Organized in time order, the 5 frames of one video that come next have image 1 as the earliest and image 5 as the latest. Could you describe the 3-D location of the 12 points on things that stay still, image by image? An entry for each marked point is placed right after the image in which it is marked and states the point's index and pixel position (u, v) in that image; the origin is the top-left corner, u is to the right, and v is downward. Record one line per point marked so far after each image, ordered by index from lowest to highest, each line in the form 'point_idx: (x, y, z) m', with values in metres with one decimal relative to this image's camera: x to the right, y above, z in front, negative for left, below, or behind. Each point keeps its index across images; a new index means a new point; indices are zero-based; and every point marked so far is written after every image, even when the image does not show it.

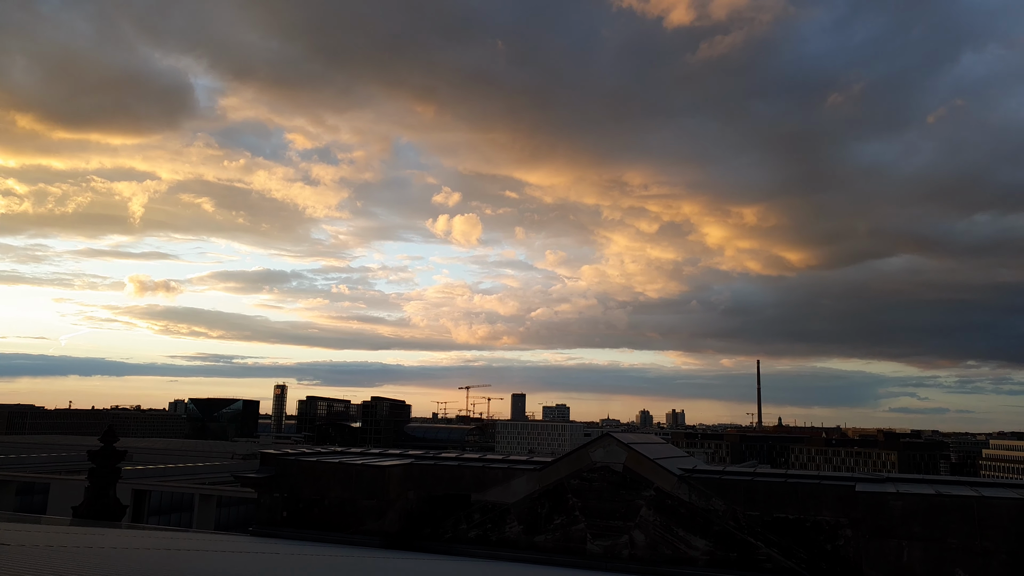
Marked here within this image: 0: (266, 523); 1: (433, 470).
0: (-6.4, -6.2, +16.0) m
1: (-2.0, -4.7, +16.0) m
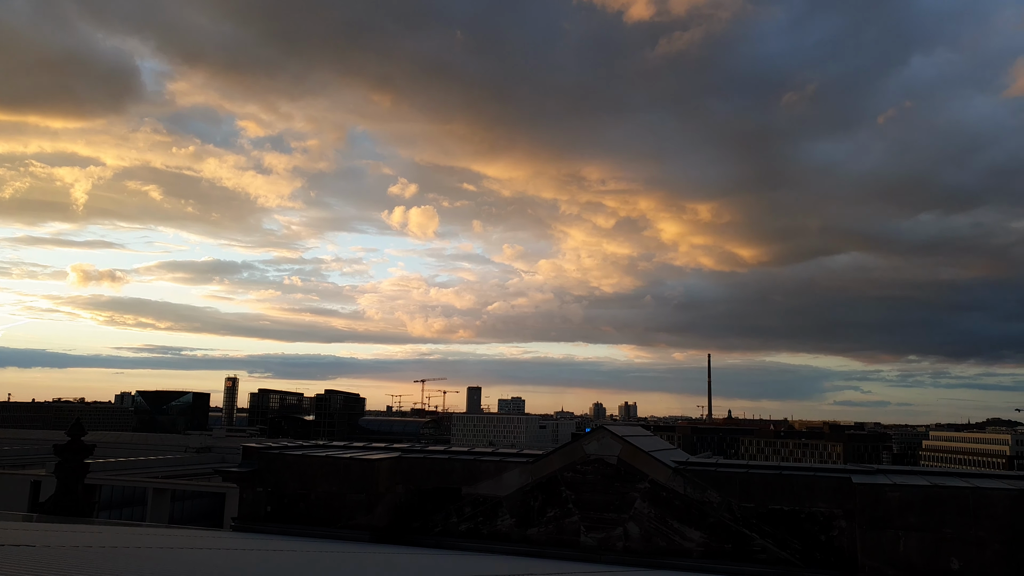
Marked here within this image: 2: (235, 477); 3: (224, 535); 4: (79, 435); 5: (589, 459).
0: (-6.6, -5.8, +15.4) m
1: (-2.2, -4.5, +15.6) m
2: (-7.0, -4.8, +15.5) m
3: (-6.8, -5.8, +14.4) m
4: (-14.0, -4.8, +20.0) m
5: (+1.8, -4.1, +14.6) m
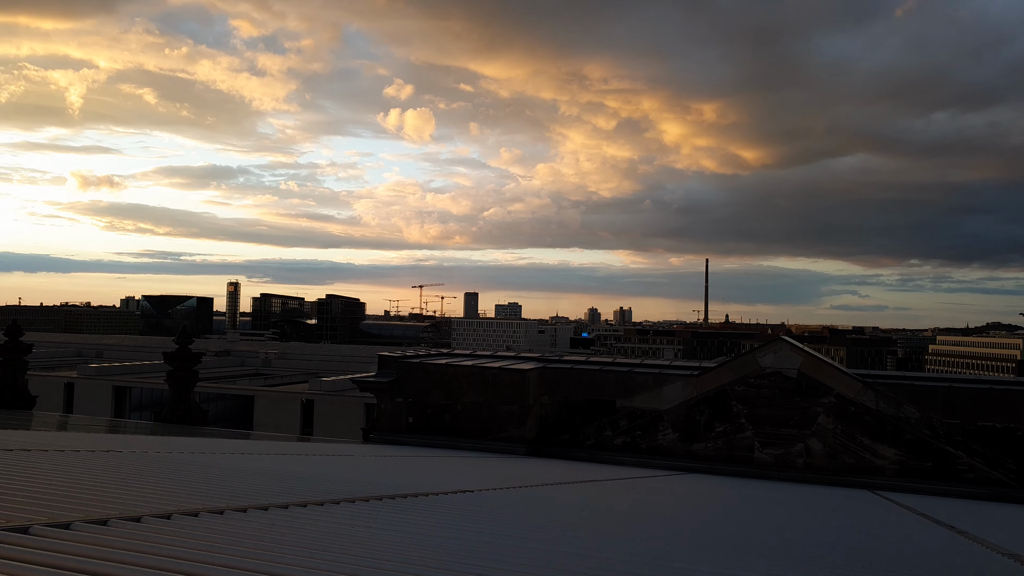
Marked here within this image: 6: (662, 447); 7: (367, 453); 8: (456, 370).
0: (-2.9, -3.4, +14.6) m
1: (+1.4, -2.0, +14.5) m
2: (-3.3, -2.4, +14.6) m
3: (-3.1, -3.6, +13.6) m
4: (-10.2, -1.7, +19.2) m
5: (+5.5, -1.8, +13.3) m
6: (+3.4, -3.6, +13.9) m
7: (-3.1, -3.6, +13.2) m
8: (-1.3, -1.9, +14.3) m
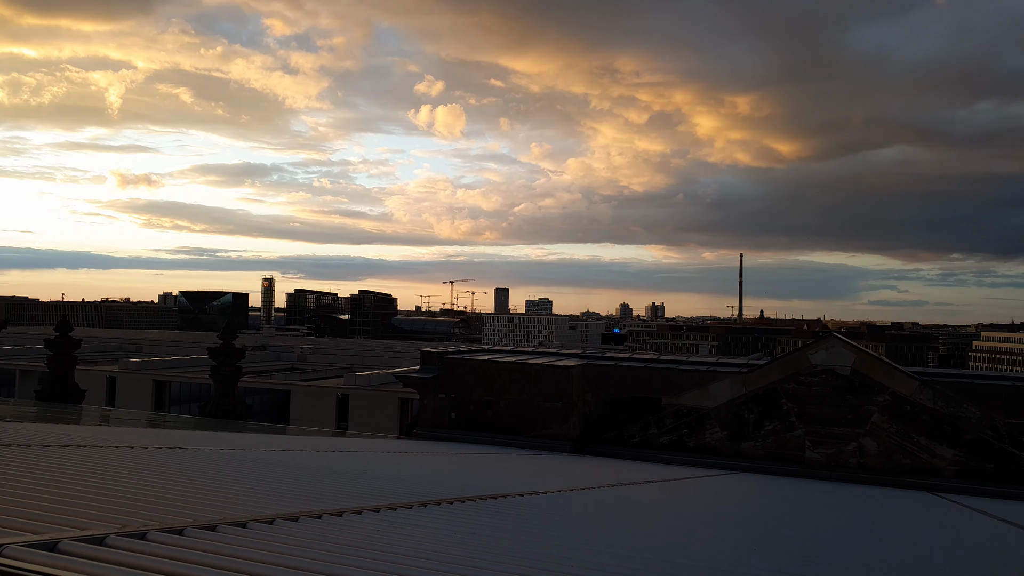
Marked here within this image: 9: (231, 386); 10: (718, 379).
0: (-1.9, -3.3, +14.7) m
1: (+2.5, -1.9, +14.3) m
2: (-2.3, -2.3, +14.7) m
3: (-2.1, -3.5, +13.7) m
4: (-9.0, -1.6, +19.6) m
5: (+6.4, -1.7, +12.9) m
6: (+4.4, -3.5, +13.6) m
7: (-2.2, -3.5, +13.3) m
8: (-0.3, -1.8, +14.2) m
9: (-9.0, -3.1, +19.6) m
10: (+4.5, -2.0, +13.6) m
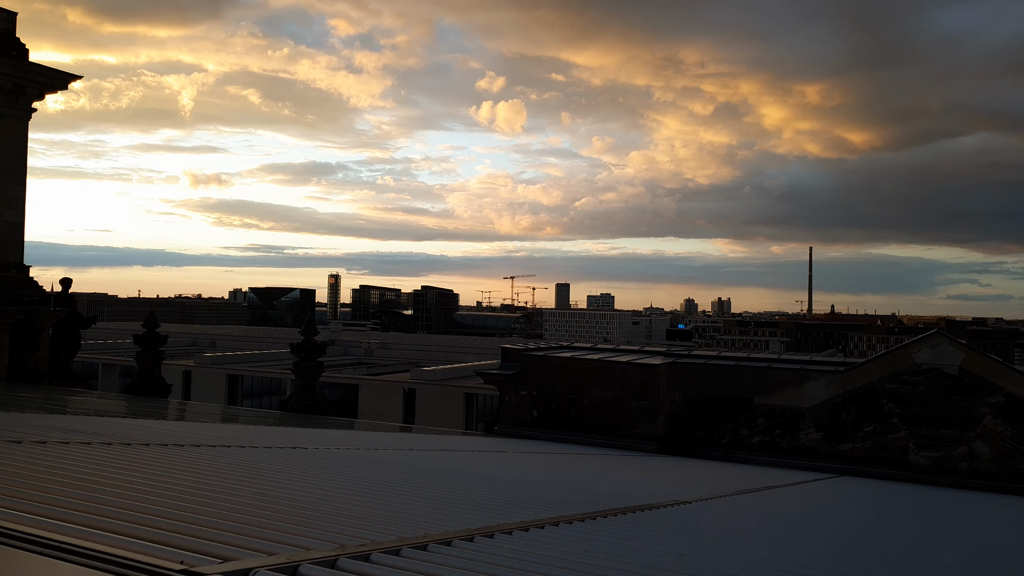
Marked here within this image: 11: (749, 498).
0: (+0.1, -3.2, +14.7) m
1: (+4.4, -1.8, +13.9) m
2: (-0.3, -2.2, +14.7) m
3: (-0.3, -3.4, +13.7) m
4: (-6.5, -1.5, +20.2) m
5: (+8.2, -1.6, +12.1) m
6: (+6.2, -3.4, +13.0) m
7: (-0.4, -3.4, +13.3) m
8: (+1.6, -1.7, +14.0) m
9: (-6.5, -3.0, +20.2) m
10: (+6.4, -1.9, +12.9) m
11: (+3.4, -3.0, +8.4) m
